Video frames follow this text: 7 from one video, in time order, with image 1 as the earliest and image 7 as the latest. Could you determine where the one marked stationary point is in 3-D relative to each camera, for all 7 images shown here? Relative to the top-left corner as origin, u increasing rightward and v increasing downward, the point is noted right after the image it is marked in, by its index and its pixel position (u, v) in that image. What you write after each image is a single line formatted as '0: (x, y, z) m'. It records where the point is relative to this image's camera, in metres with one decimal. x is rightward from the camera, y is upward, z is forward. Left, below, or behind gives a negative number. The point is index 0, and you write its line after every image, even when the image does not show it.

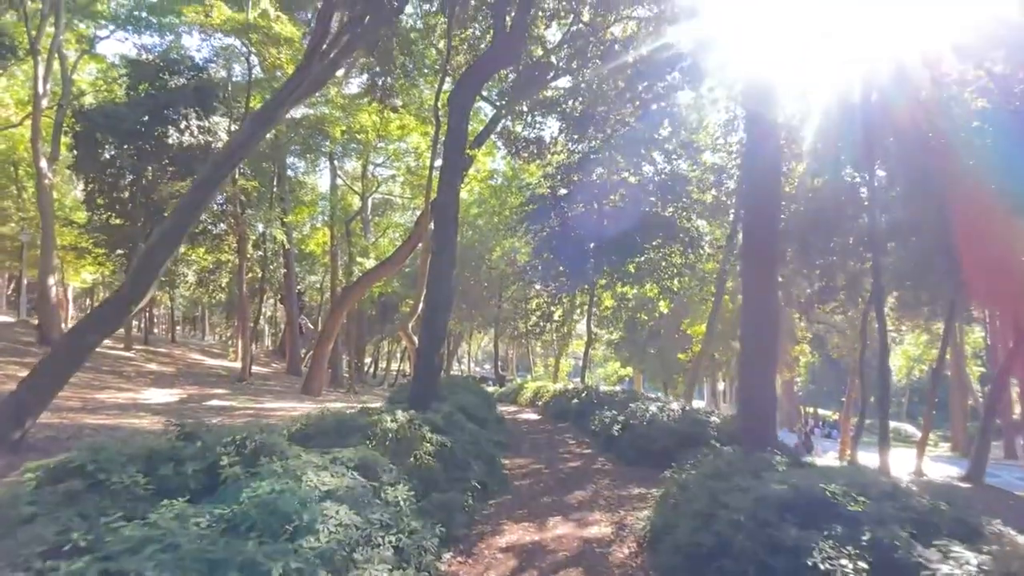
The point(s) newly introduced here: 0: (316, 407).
0: (-3.7, -2.3, +13.5) m
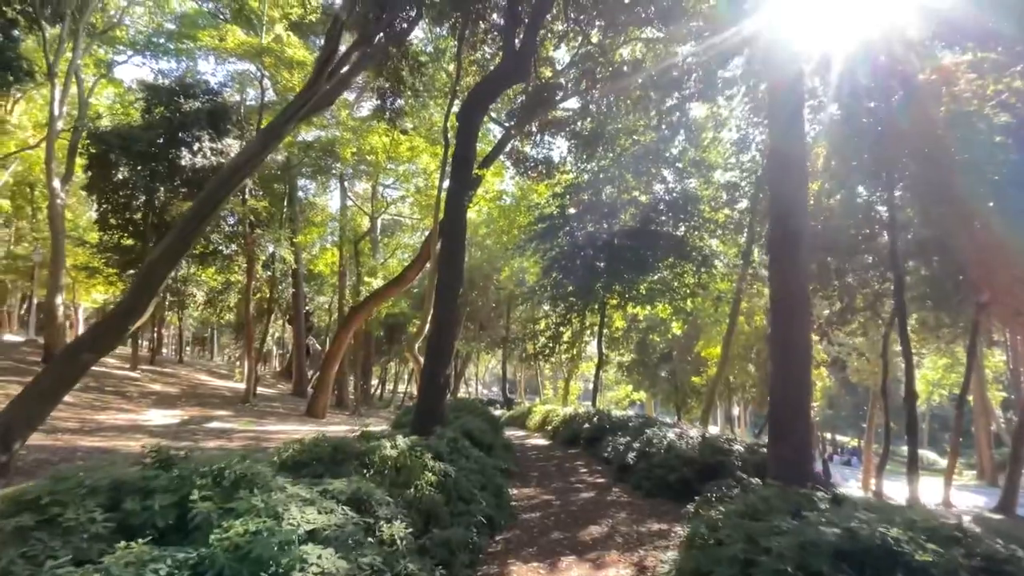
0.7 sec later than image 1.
0: (-3.5, -2.6, +13.1) m
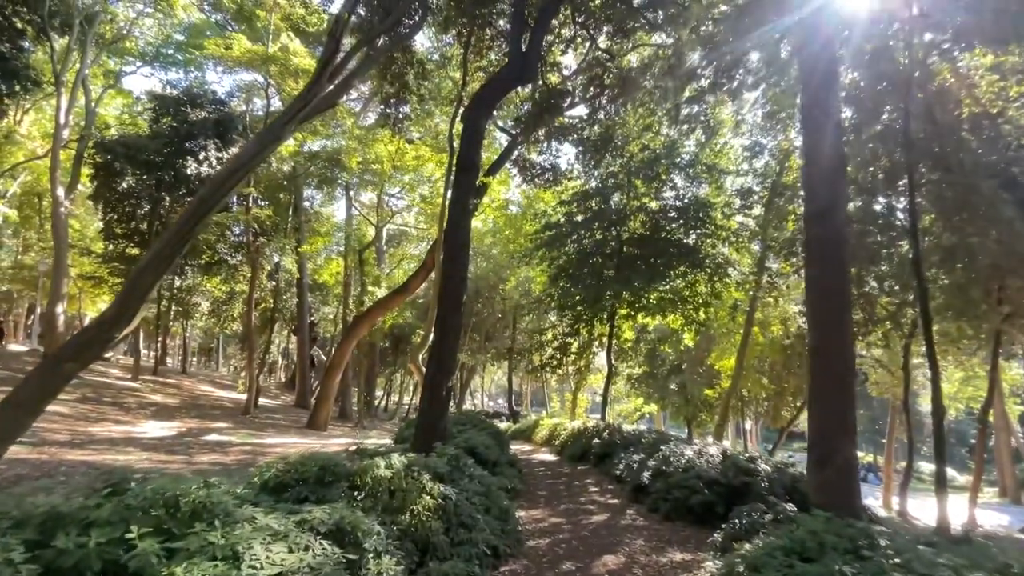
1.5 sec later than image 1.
0: (-3.4, -2.8, +12.7) m
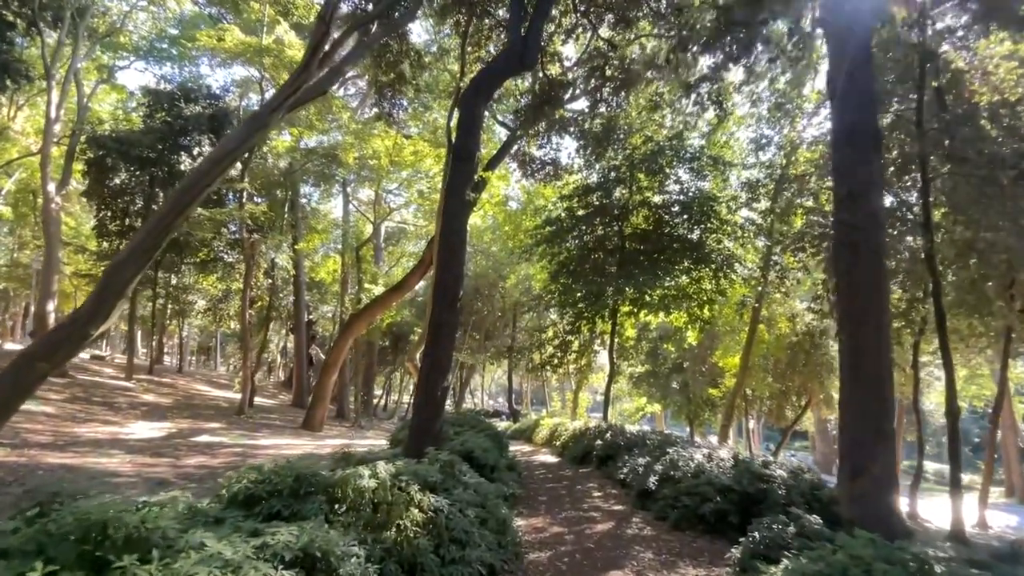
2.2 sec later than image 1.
0: (-3.4, -2.7, +12.3) m
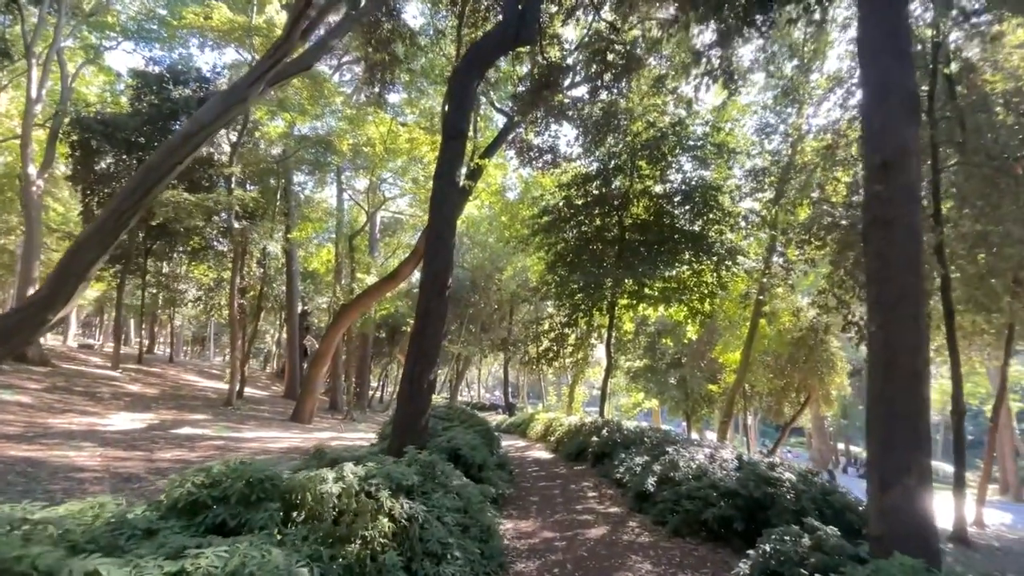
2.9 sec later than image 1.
0: (-3.5, -2.5, +11.9) m
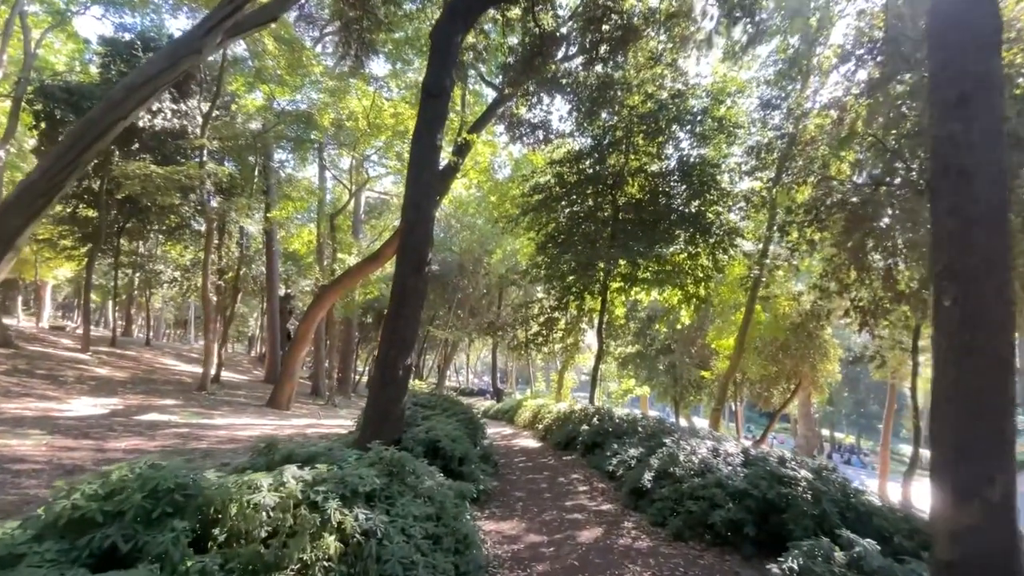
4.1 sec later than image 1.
0: (-3.7, -2.2, +11.2) m
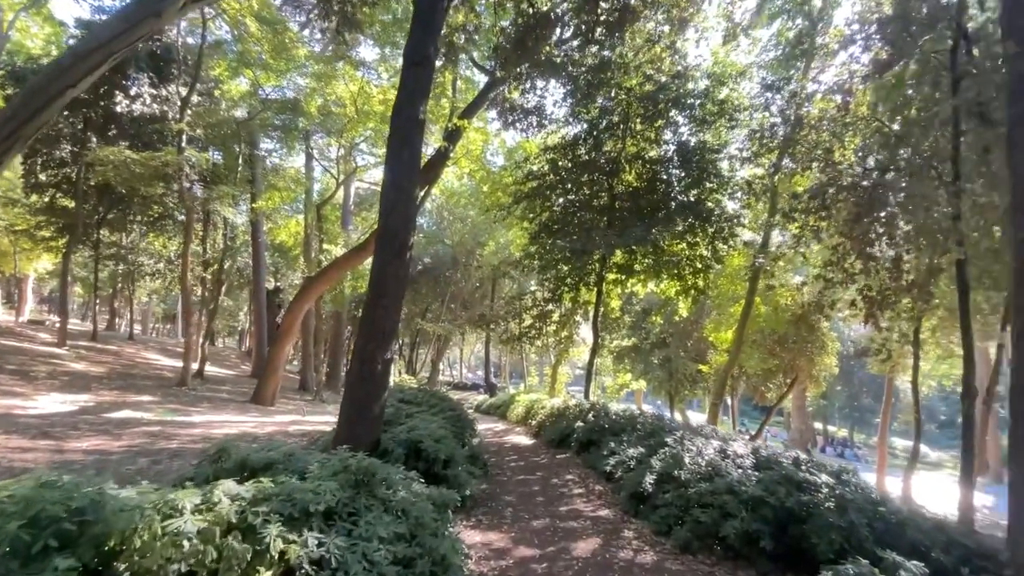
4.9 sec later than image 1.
0: (-3.9, -2.0, +10.6) m
